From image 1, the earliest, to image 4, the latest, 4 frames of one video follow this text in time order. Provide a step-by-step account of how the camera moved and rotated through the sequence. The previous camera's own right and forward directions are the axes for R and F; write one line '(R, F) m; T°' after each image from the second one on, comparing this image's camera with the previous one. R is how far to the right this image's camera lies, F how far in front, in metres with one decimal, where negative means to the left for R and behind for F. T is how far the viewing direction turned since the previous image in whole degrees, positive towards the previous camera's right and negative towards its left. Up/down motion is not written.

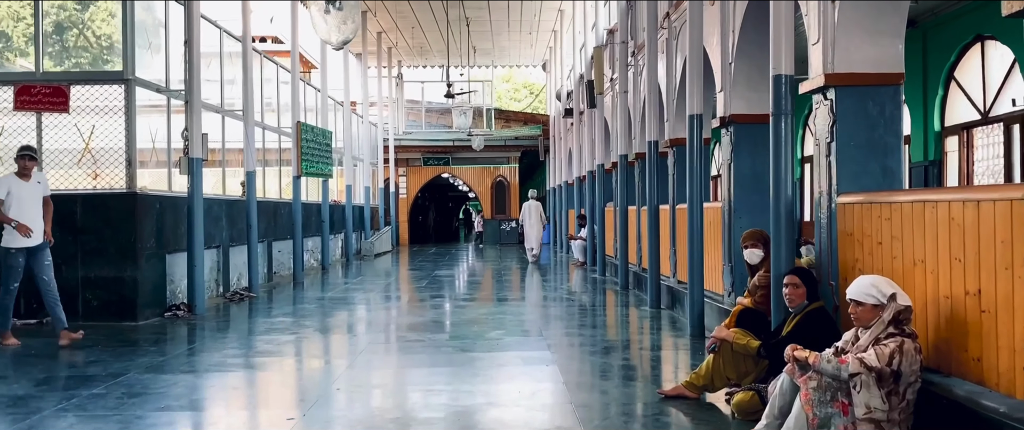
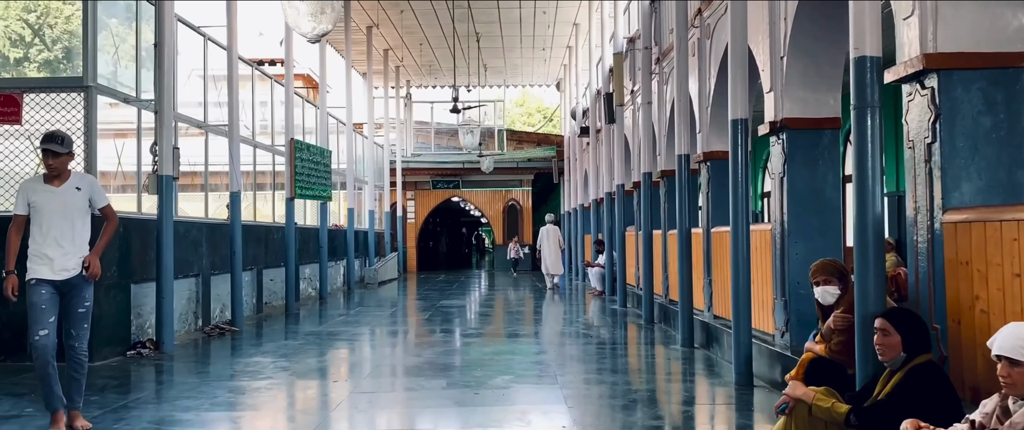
(0.0, +1.1) m; -1°
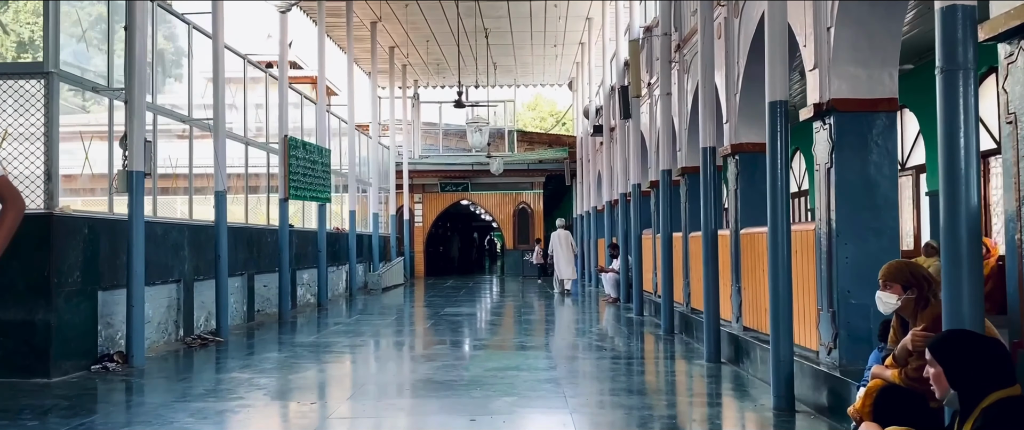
(+0.1, +0.8) m; -1°
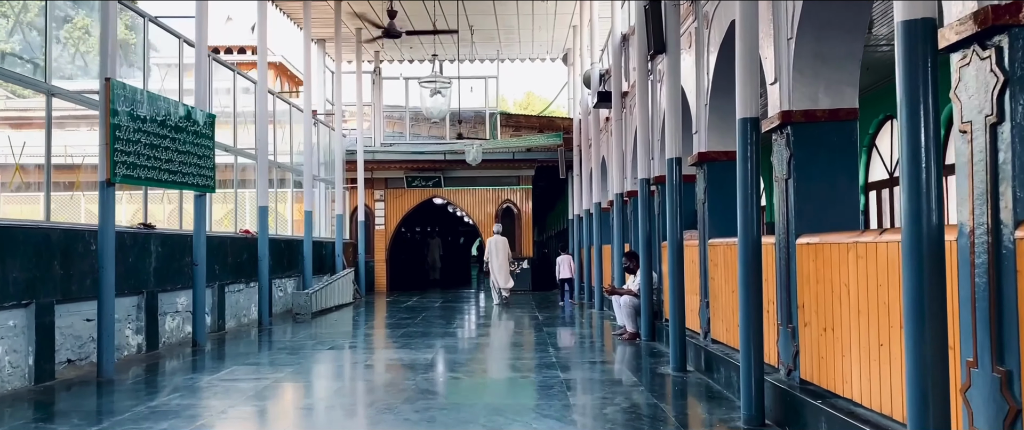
(+0.3, +4.4) m; 0°
